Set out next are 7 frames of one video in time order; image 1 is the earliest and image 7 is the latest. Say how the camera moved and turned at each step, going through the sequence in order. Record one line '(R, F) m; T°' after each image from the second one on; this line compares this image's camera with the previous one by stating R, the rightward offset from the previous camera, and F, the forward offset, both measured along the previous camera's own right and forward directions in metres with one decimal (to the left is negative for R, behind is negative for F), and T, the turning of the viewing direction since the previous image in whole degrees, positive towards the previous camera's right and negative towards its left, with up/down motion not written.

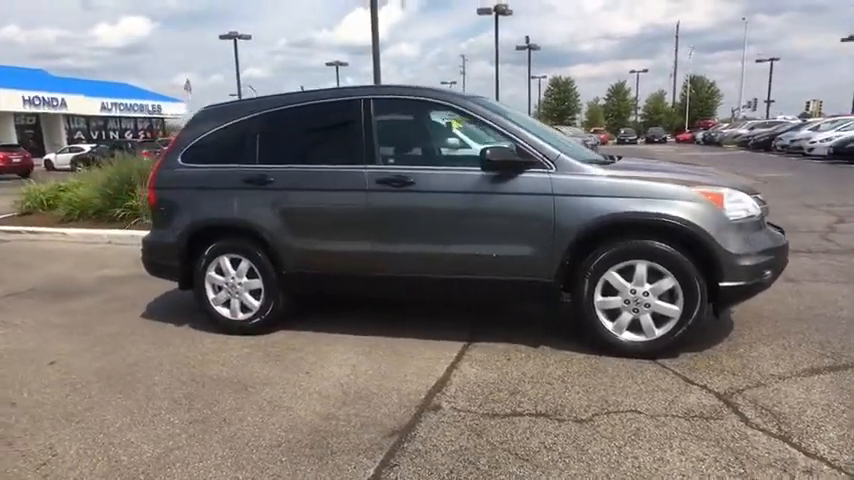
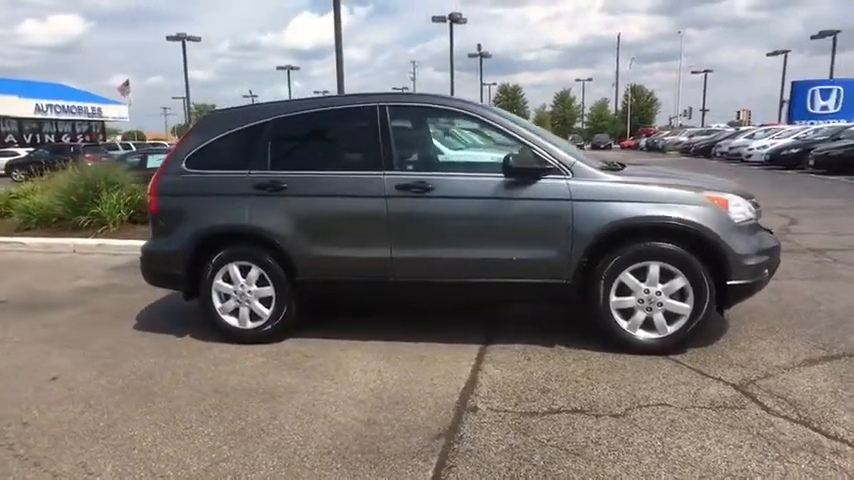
(-0.6, -0.1) m; +5°
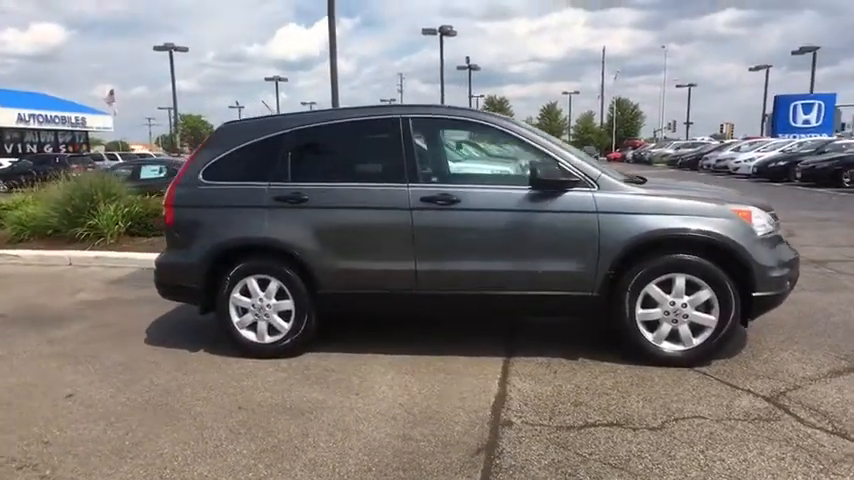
(-0.3, 0.0) m; +2°
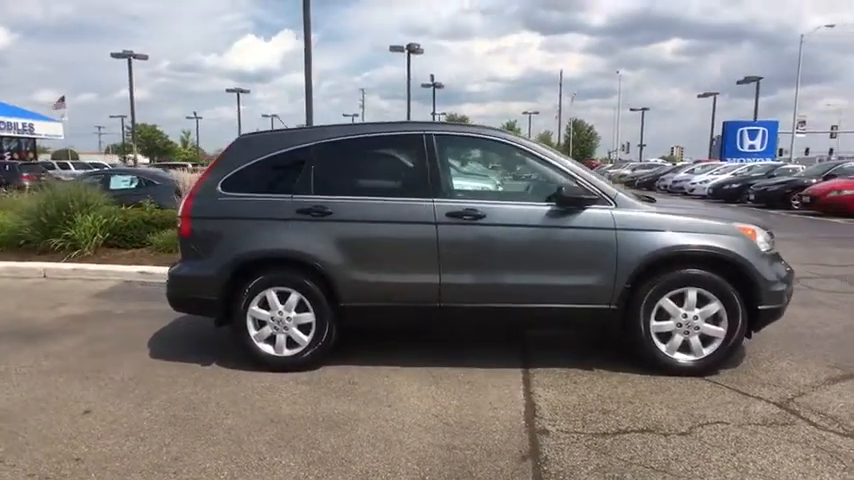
(-0.6, -0.1) m; +5°
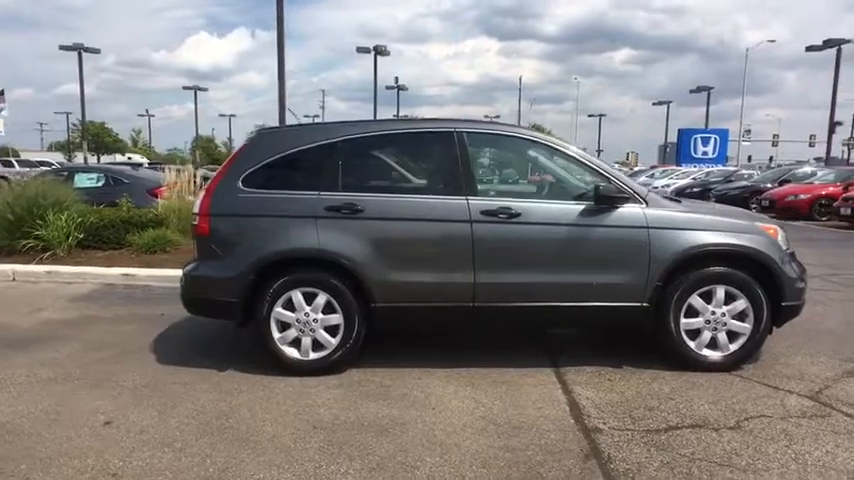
(-0.7, +0.1) m; +5°
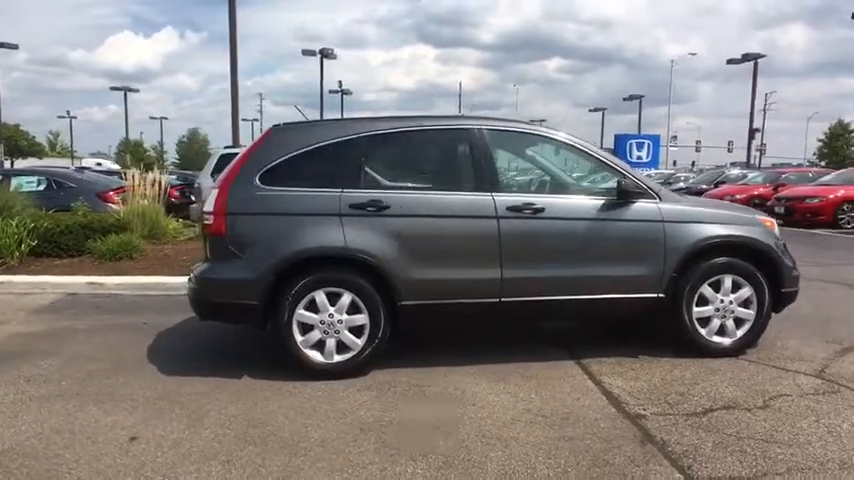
(-0.8, +0.1) m; +7°
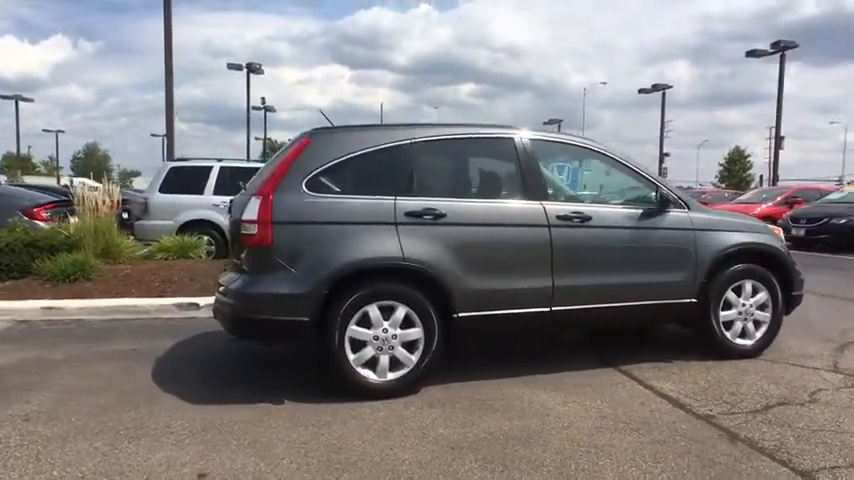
(-1.2, +0.2) m; +9°
